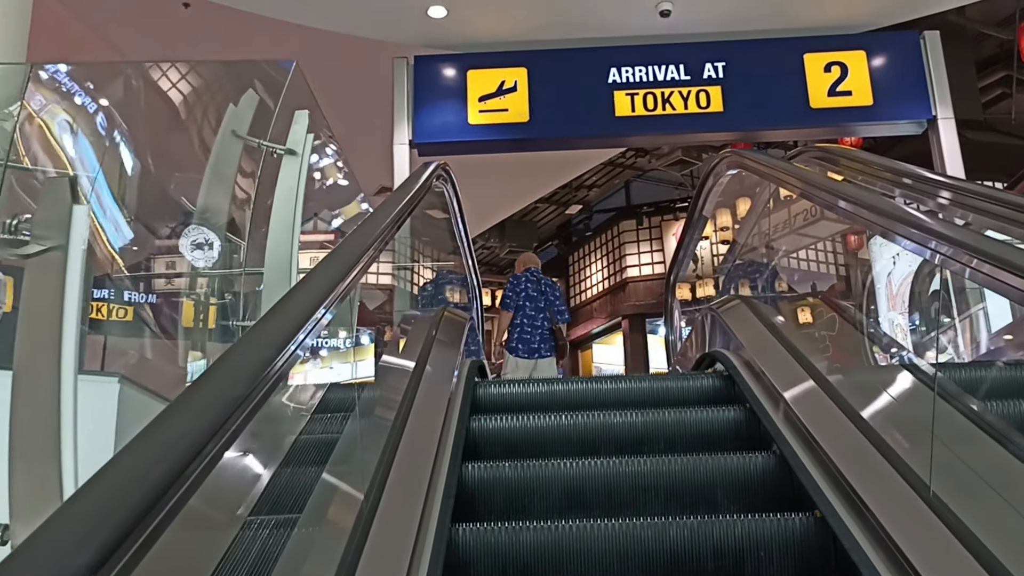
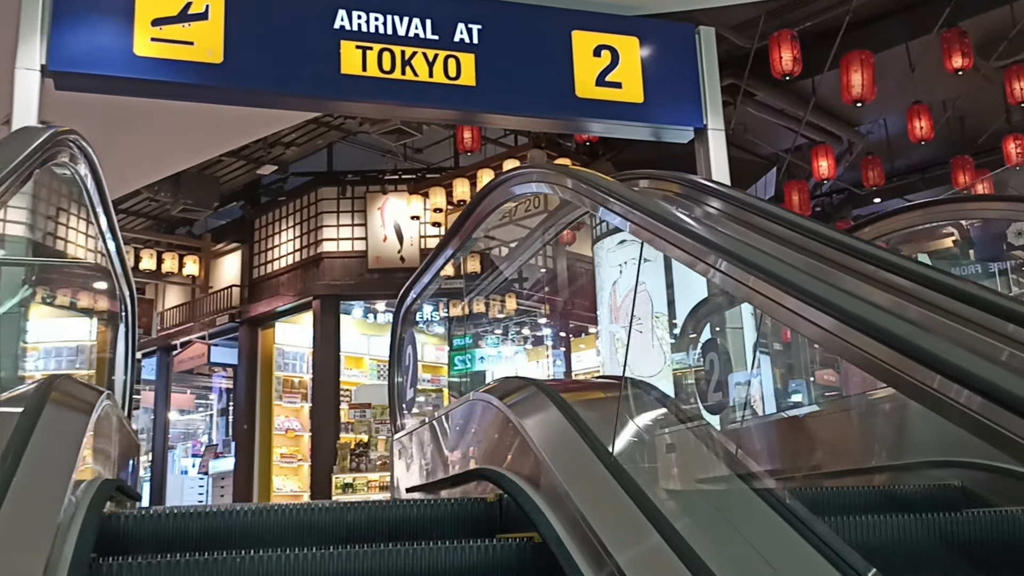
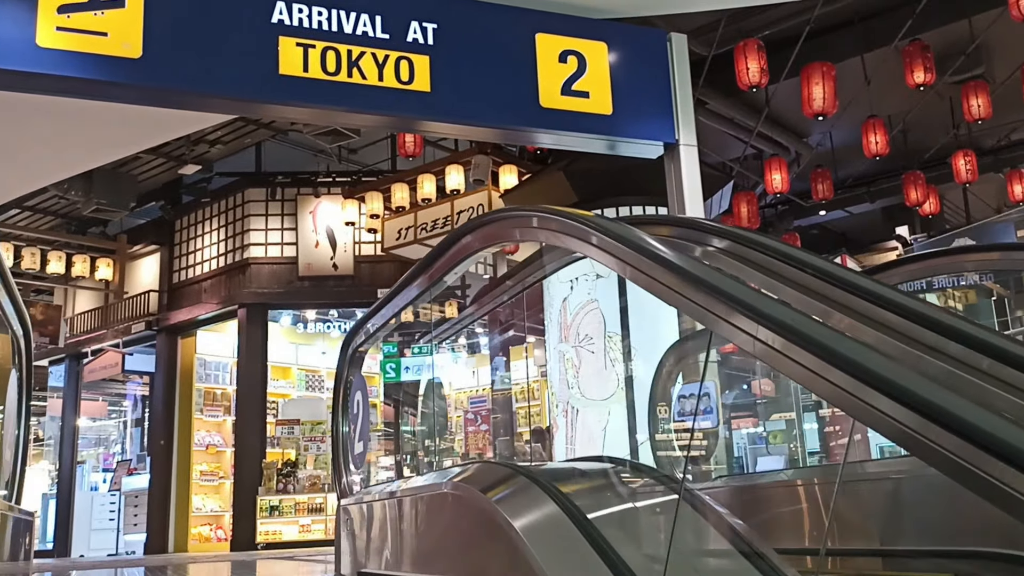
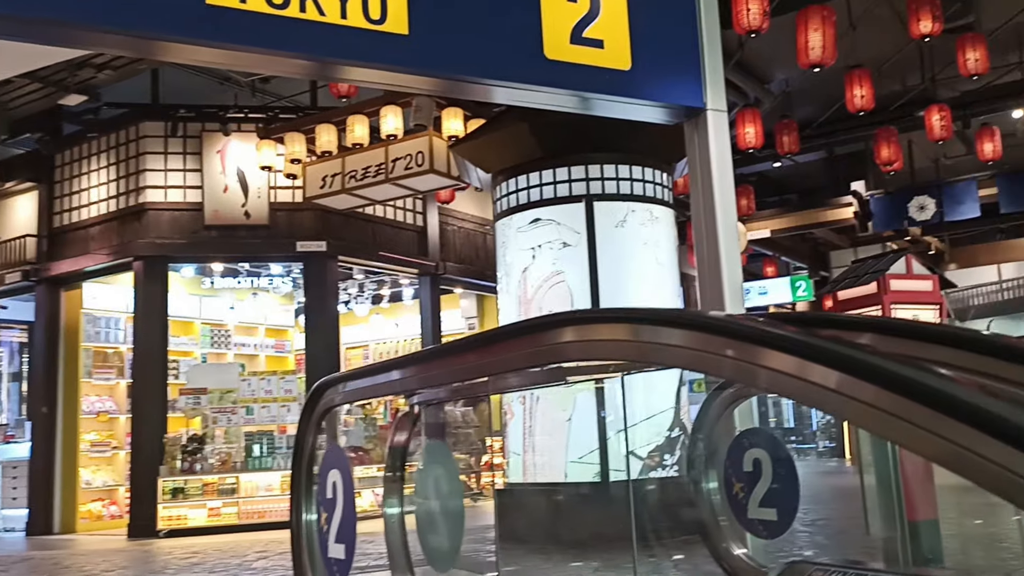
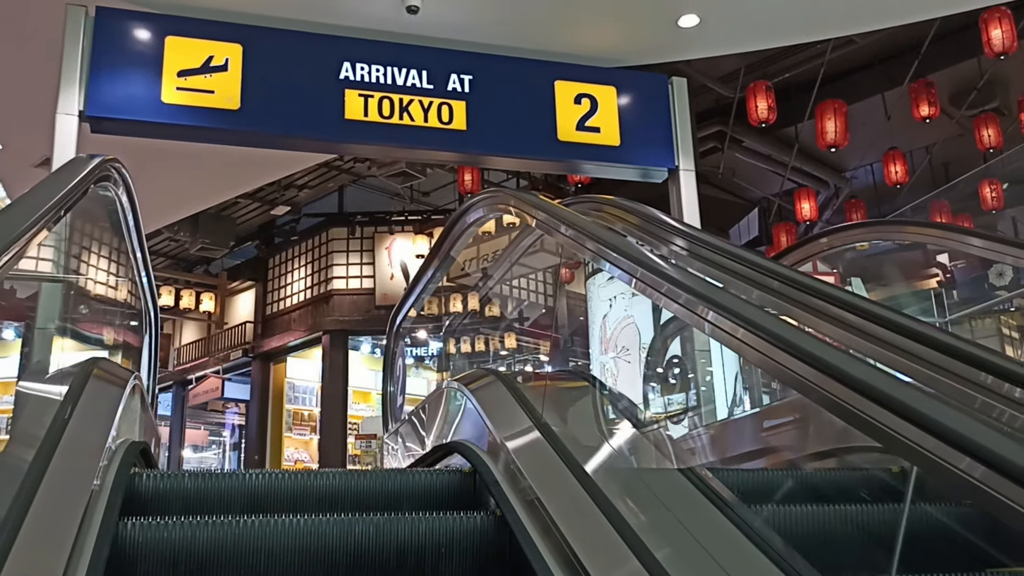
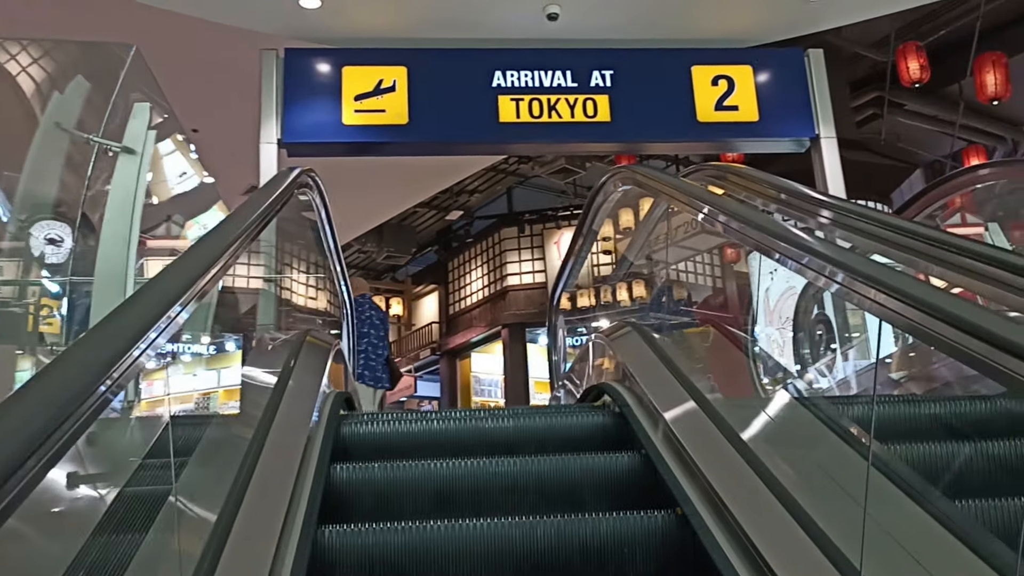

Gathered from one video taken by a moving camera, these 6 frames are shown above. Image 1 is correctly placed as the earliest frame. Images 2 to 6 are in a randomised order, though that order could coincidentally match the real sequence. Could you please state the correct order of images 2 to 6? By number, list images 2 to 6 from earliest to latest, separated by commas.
6, 5, 2, 3, 4
